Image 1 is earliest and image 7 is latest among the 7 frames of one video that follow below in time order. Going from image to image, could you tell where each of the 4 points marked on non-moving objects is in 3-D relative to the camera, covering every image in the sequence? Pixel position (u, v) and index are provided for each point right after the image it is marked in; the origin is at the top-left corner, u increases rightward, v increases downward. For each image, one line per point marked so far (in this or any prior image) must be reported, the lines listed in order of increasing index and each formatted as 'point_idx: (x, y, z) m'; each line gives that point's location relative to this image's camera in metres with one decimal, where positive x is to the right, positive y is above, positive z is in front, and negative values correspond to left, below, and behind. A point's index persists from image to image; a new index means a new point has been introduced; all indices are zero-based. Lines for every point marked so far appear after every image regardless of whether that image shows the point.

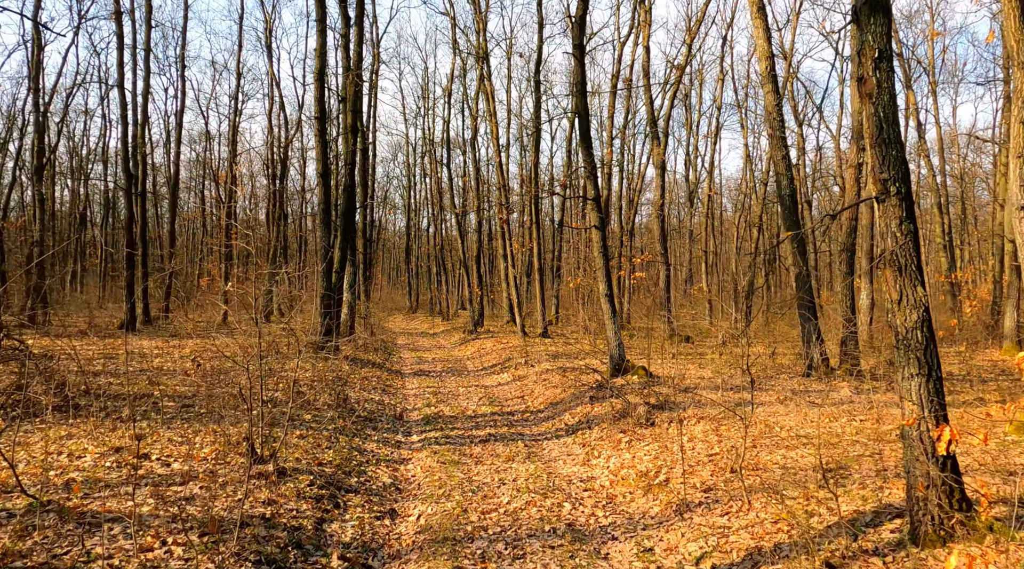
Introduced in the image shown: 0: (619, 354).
0: (+1.9, -1.2, +14.0) m
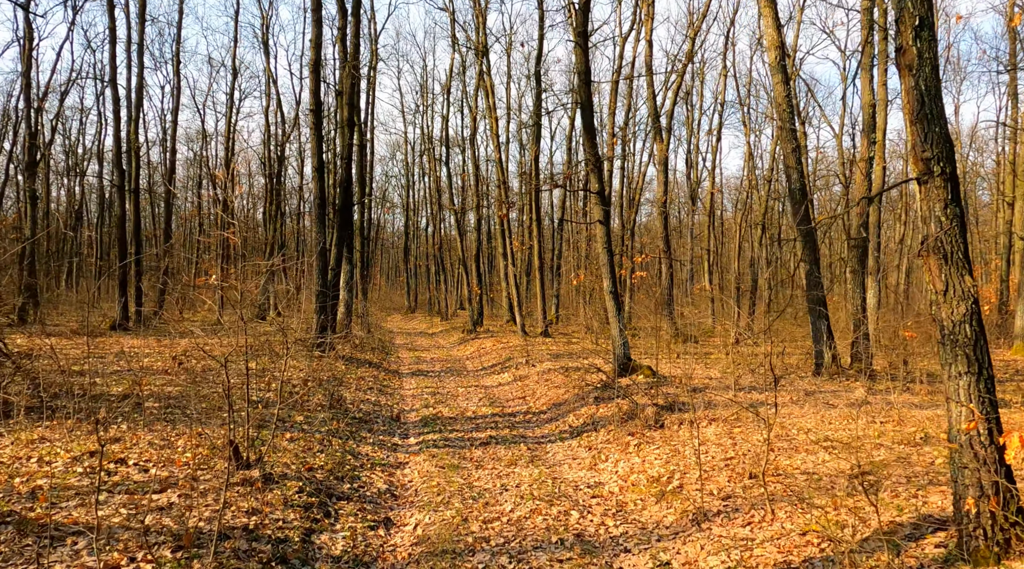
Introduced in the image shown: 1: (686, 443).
0: (+1.9, -1.2, +13.6) m
1: (+1.9, -1.8, +8.8) m
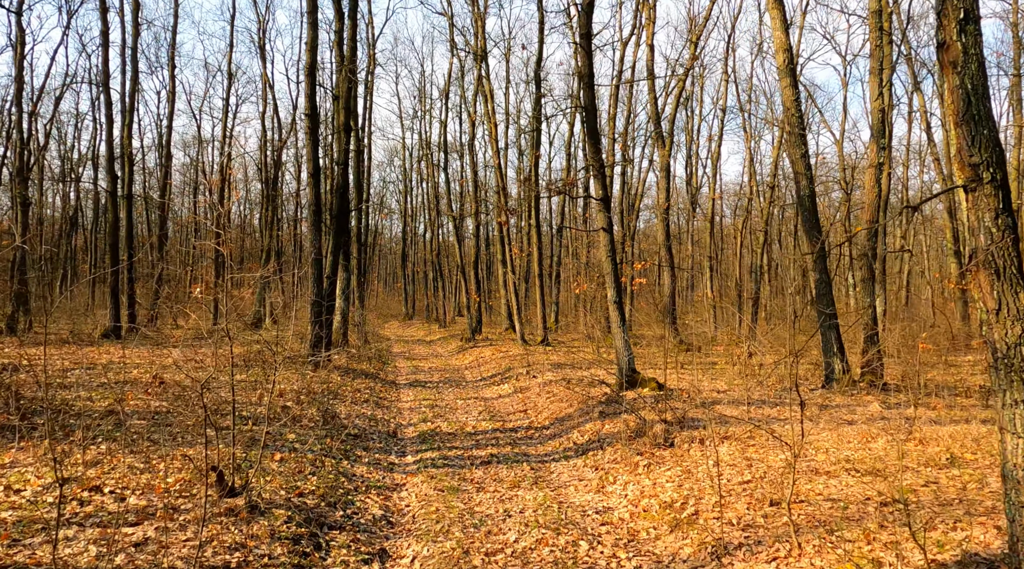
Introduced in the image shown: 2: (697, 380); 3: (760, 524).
0: (+1.9, -1.3, +13.1) m
1: (+2.0, -1.9, +8.4) m
2: (+3.3, -1.7, +13.9) m
3: (+2.2, -2.1, +7.1) m
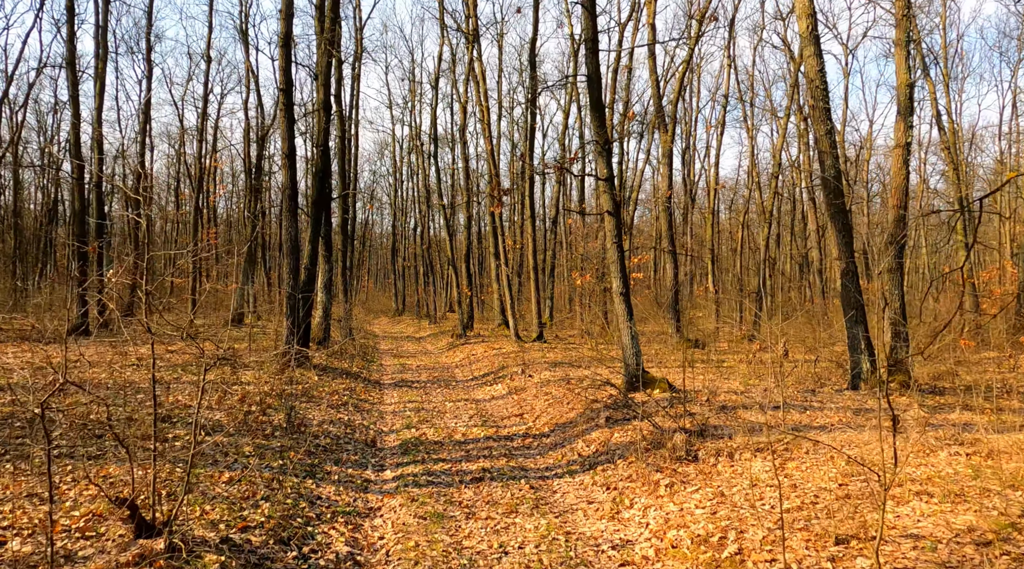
0: (+1.8, -1.2, +11.8) m
1: (+1.9, -1.8, +7.0) m
2: (+3.2, -1.5, +12.6) m
3: (+2.2, -2.0, +5.8) m
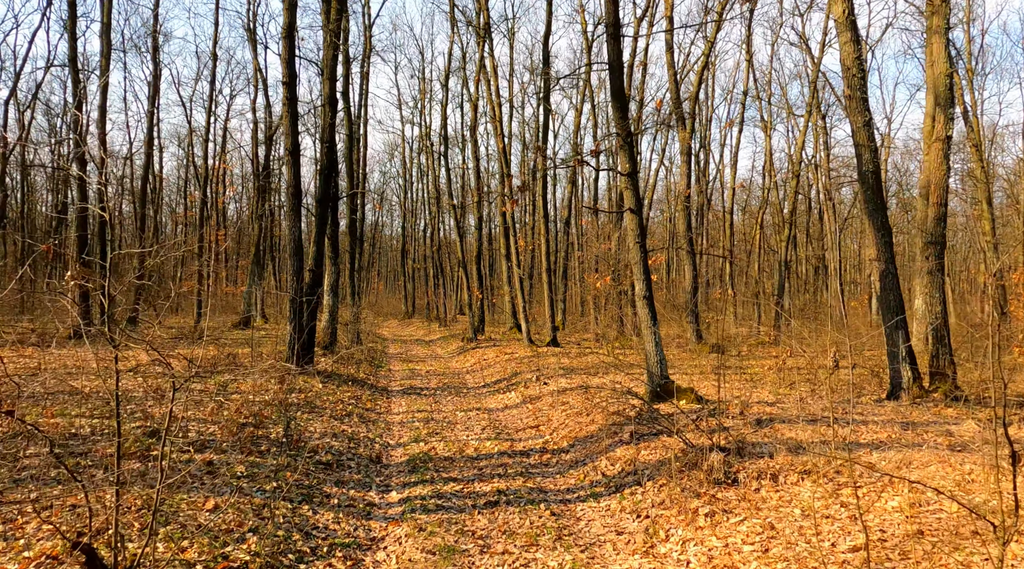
0: (+2.1, -1.2, +11.0) m
1: (+2.1, -1.8, +6.3) m
2: (+3.4, -1.6, +11.8) m
3: (+2.3, -2.0, +5.0) m
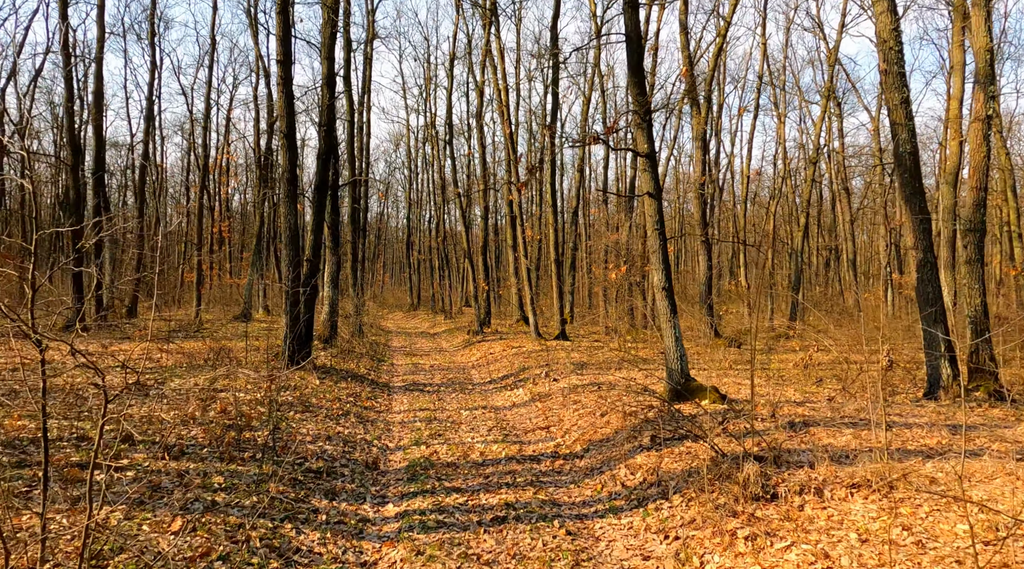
0: (+2.2, -1.1, +10.2) m
1: (+2.1, -1.7, +5.5) m
2: (+3.5, -1.4, +11.0) m
3: (+2.4, -2.0, +4.2) m
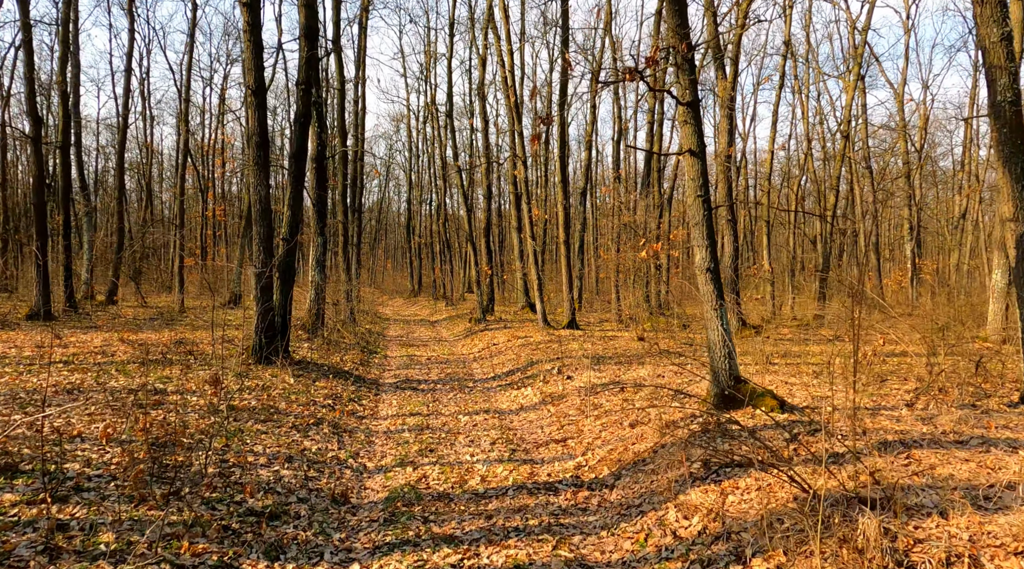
0: (+2.3, -0.9, +8.3) m
1: (+2.2, -1.6, +3.6) m
2: (+3.6, -1.2, +9.1) m
3: (+2.4, -1.9, +2.3) m
